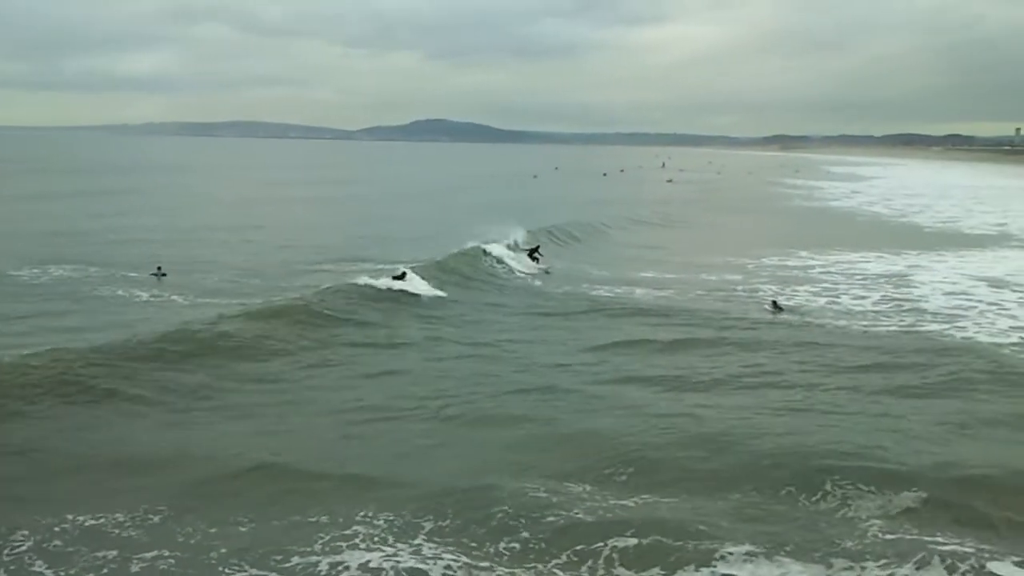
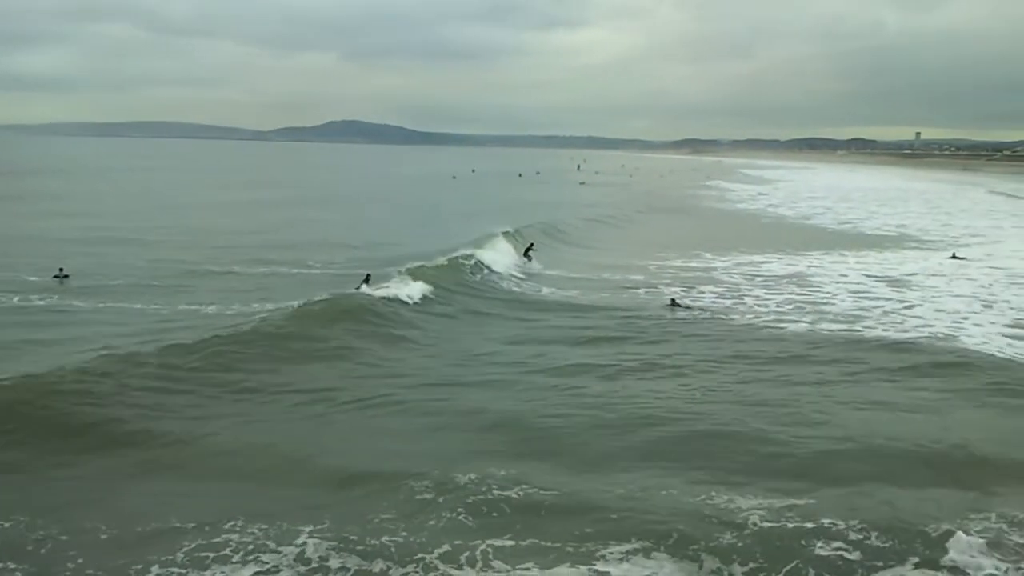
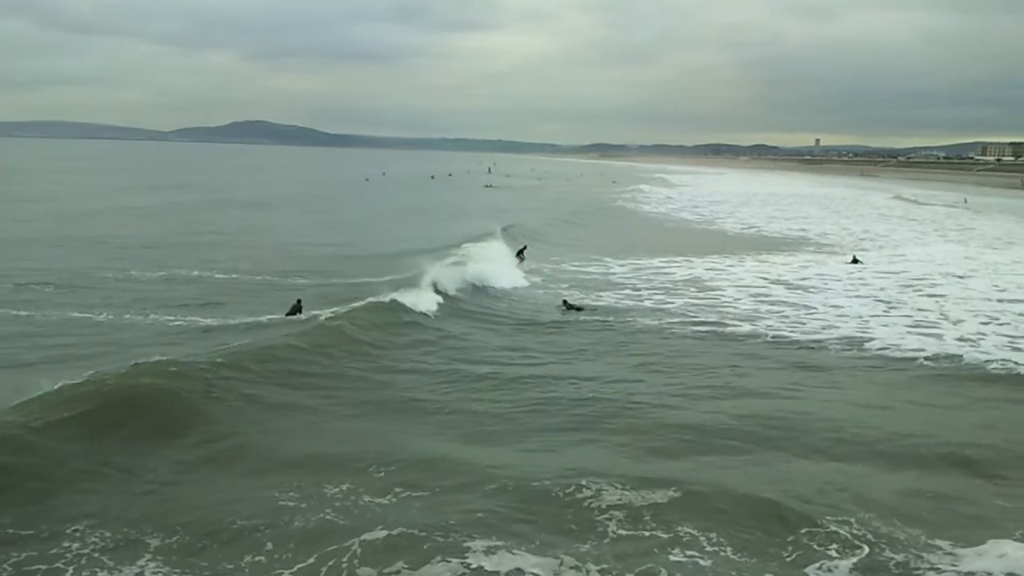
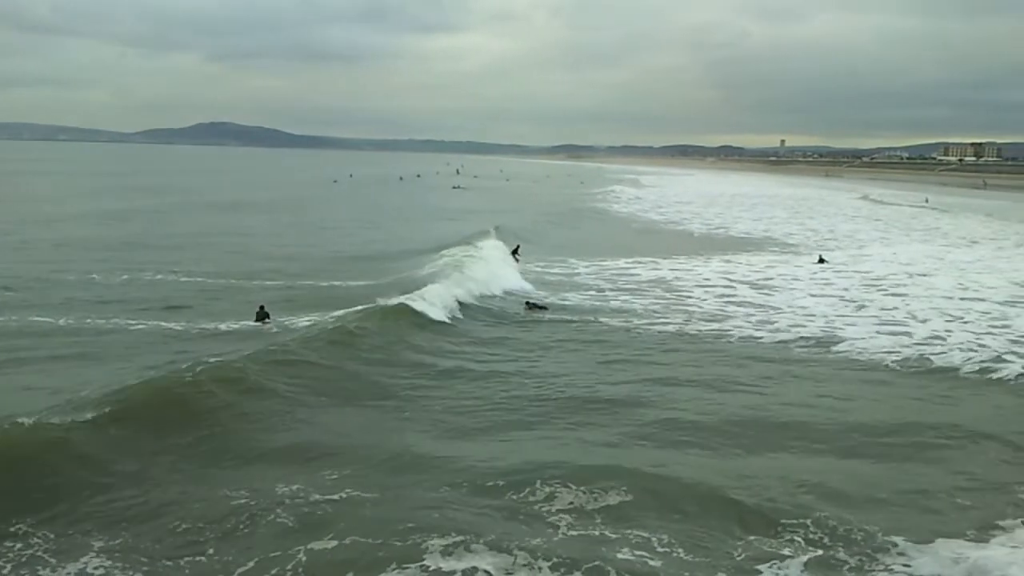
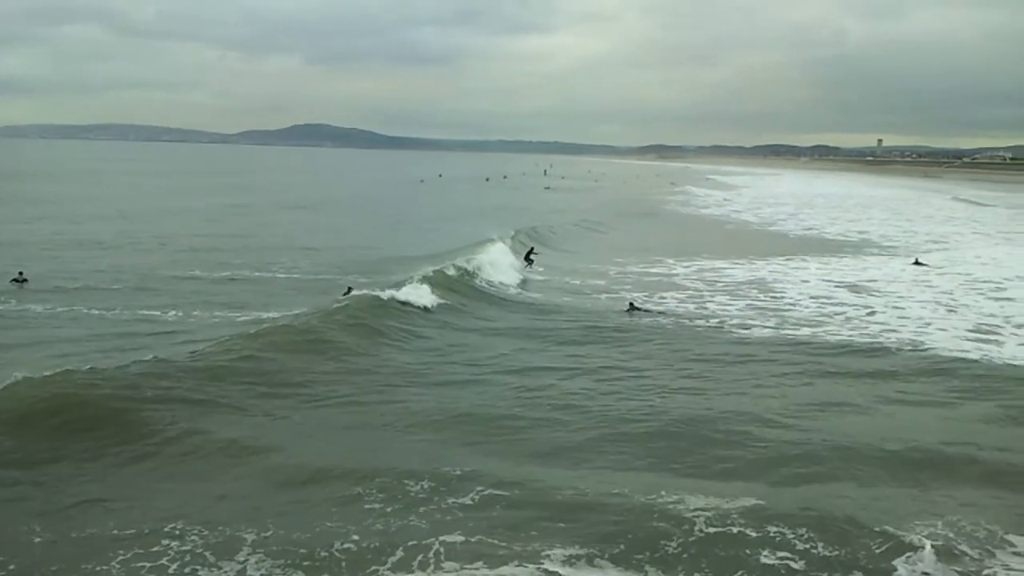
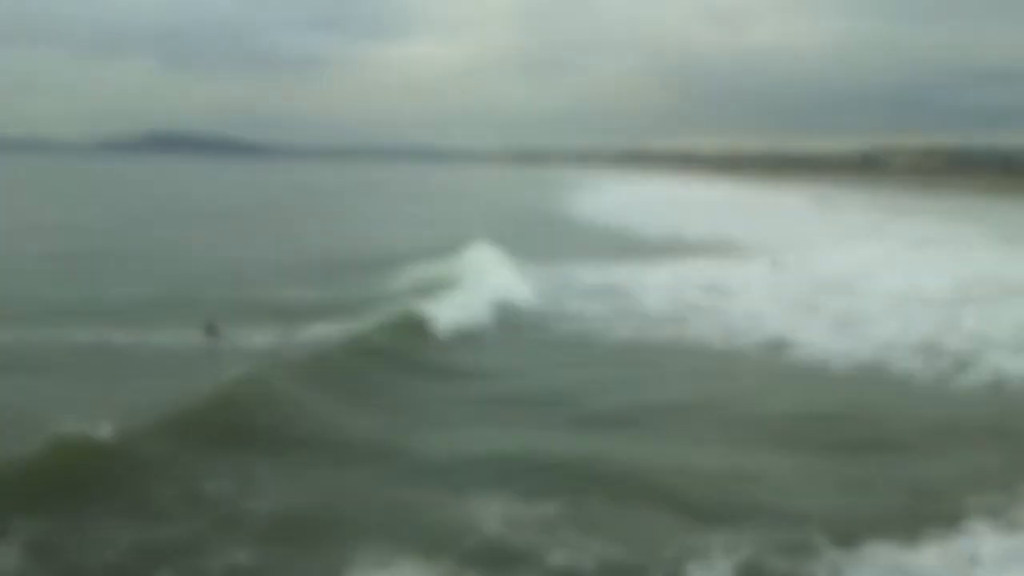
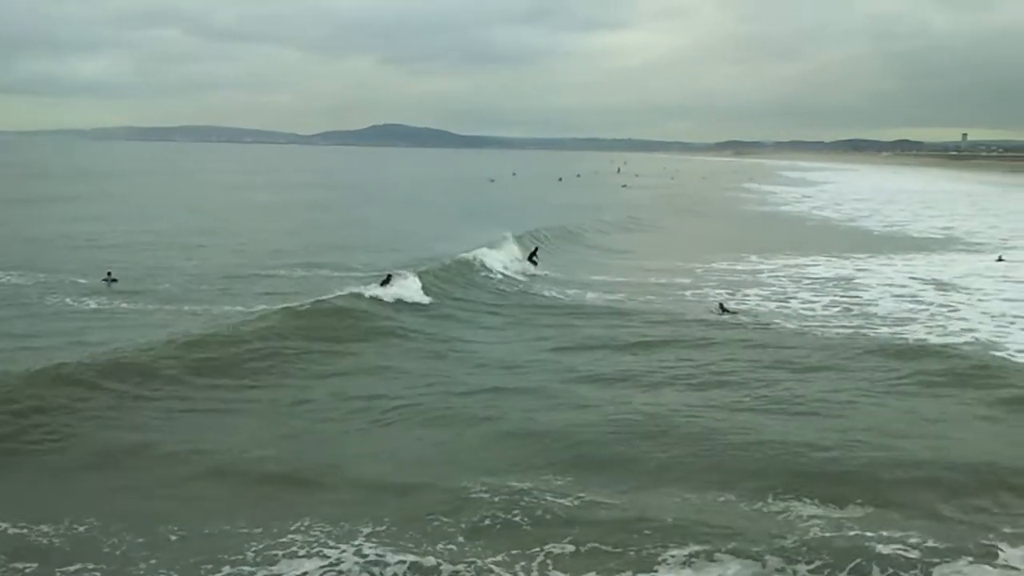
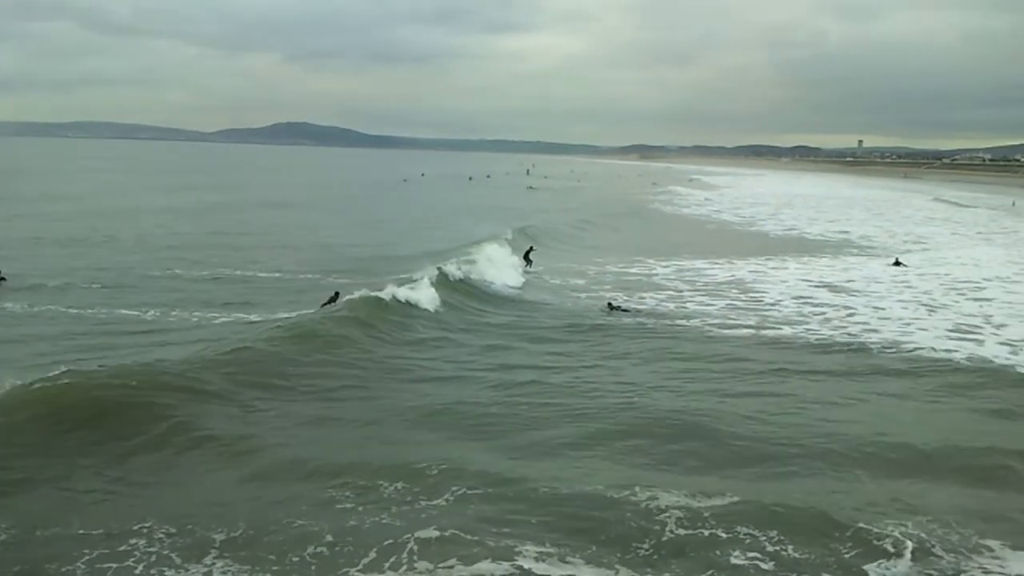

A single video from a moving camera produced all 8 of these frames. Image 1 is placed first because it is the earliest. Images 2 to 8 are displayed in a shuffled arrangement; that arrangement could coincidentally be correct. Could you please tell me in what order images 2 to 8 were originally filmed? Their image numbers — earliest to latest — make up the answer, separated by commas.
7, 2, 5, 8, 3, 4, 6
